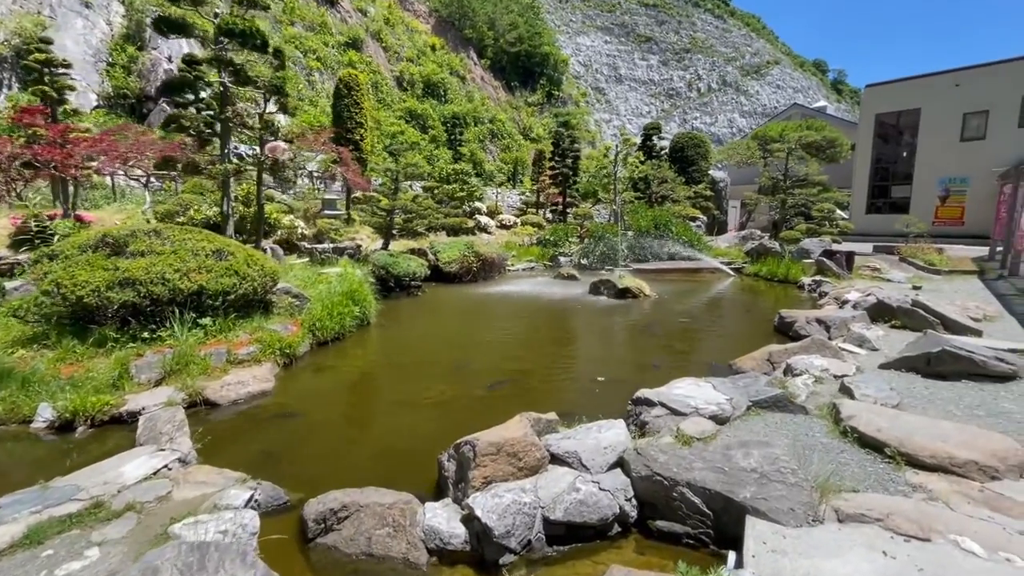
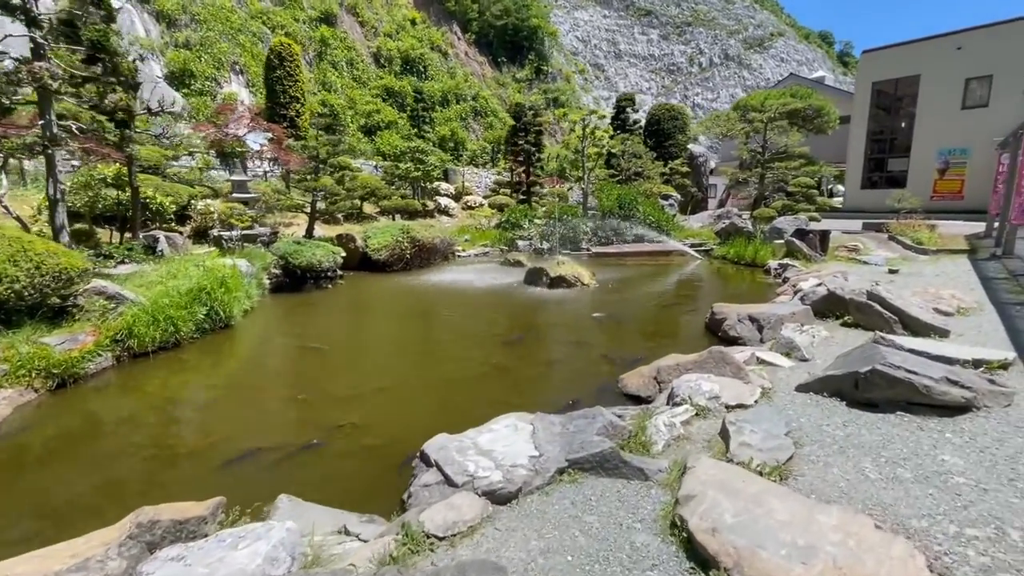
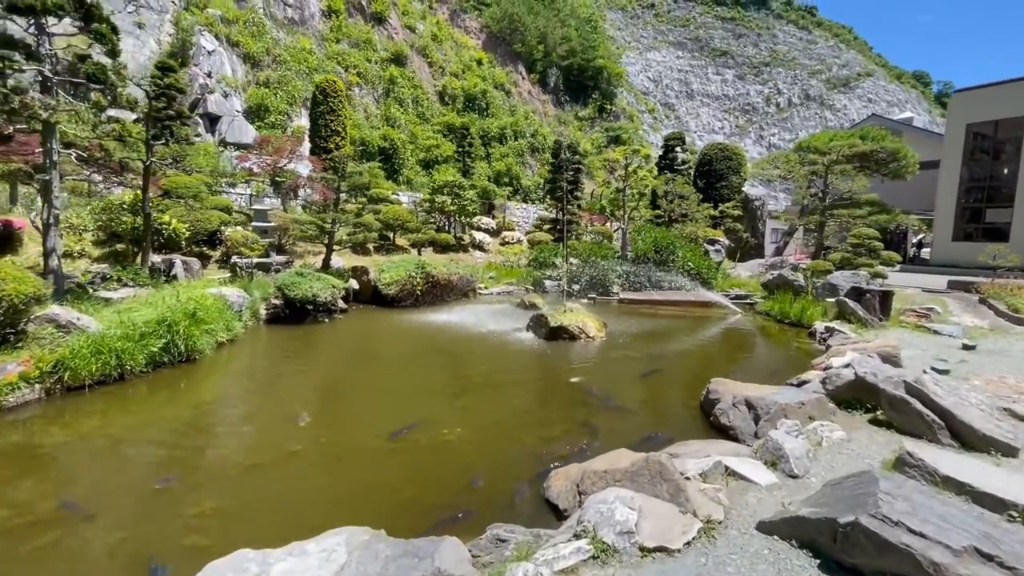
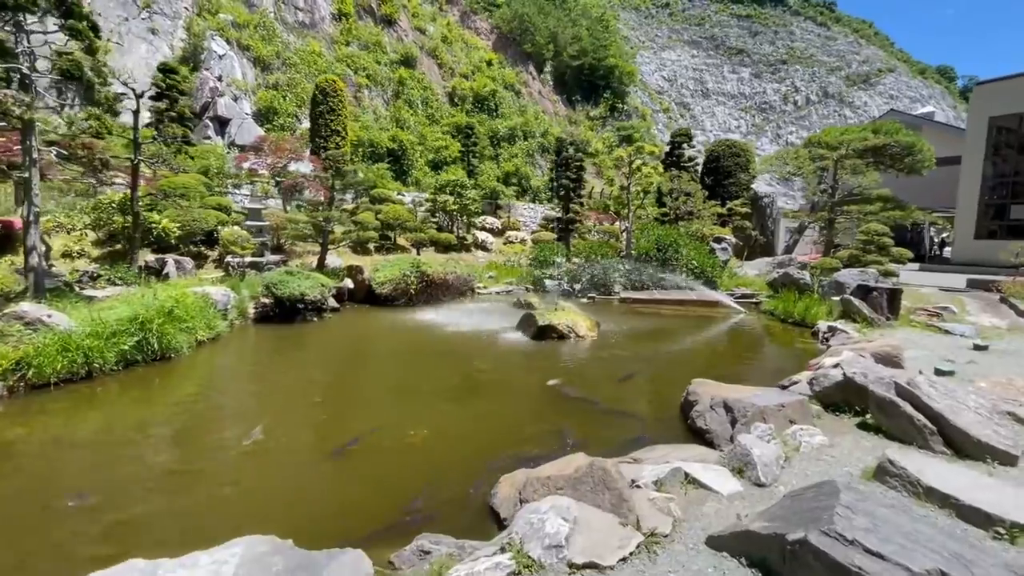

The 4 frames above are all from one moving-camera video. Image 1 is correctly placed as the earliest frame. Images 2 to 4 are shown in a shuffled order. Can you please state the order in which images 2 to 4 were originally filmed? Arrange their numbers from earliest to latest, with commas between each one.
2, 3, 4
